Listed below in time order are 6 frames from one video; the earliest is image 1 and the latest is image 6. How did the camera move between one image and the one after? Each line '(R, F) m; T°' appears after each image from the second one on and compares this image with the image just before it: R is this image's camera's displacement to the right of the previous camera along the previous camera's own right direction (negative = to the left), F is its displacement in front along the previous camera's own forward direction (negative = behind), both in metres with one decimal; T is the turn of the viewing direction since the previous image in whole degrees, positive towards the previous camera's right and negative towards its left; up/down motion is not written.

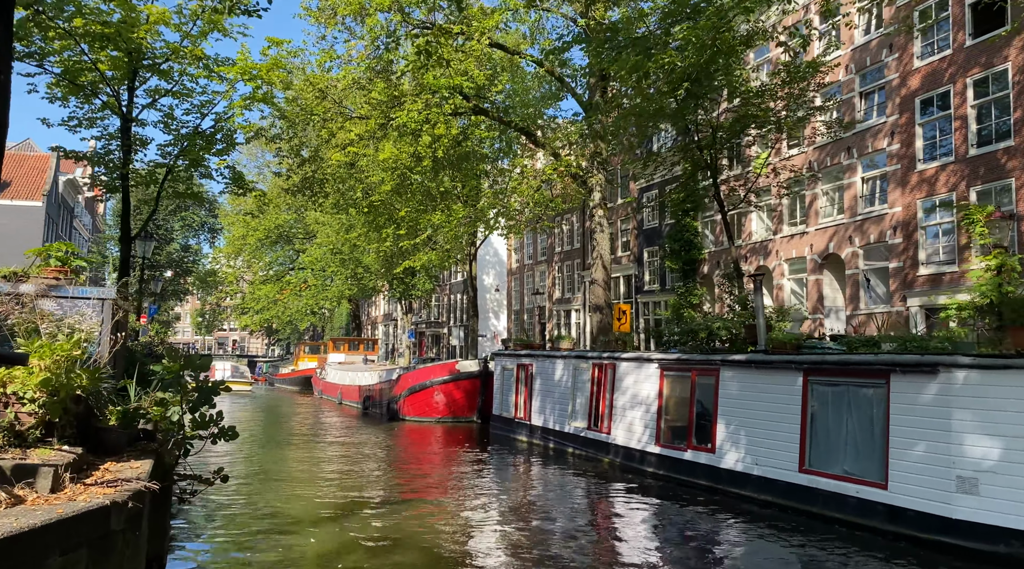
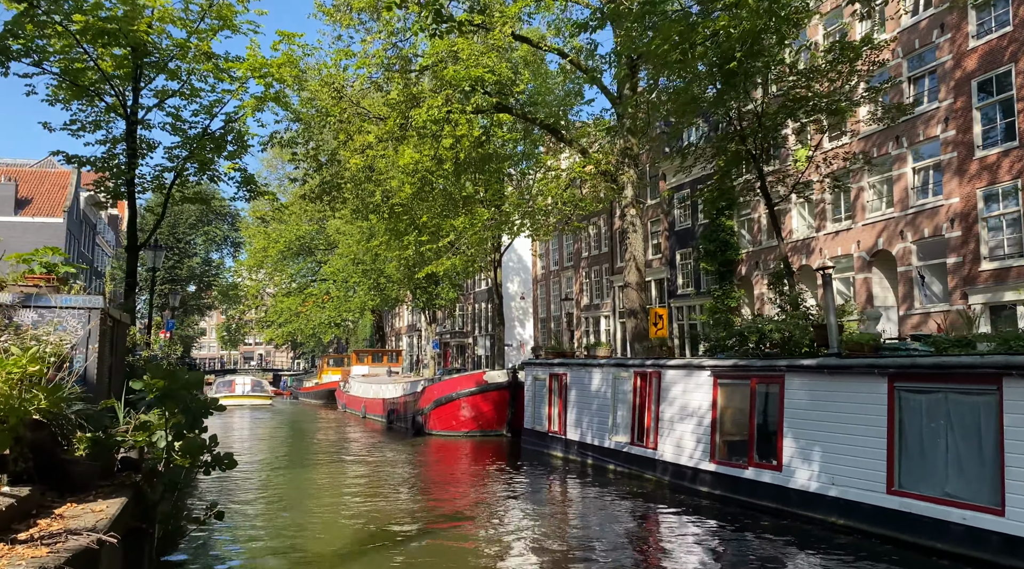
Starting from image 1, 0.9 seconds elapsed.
(-0.1, +1.1) m; -2°
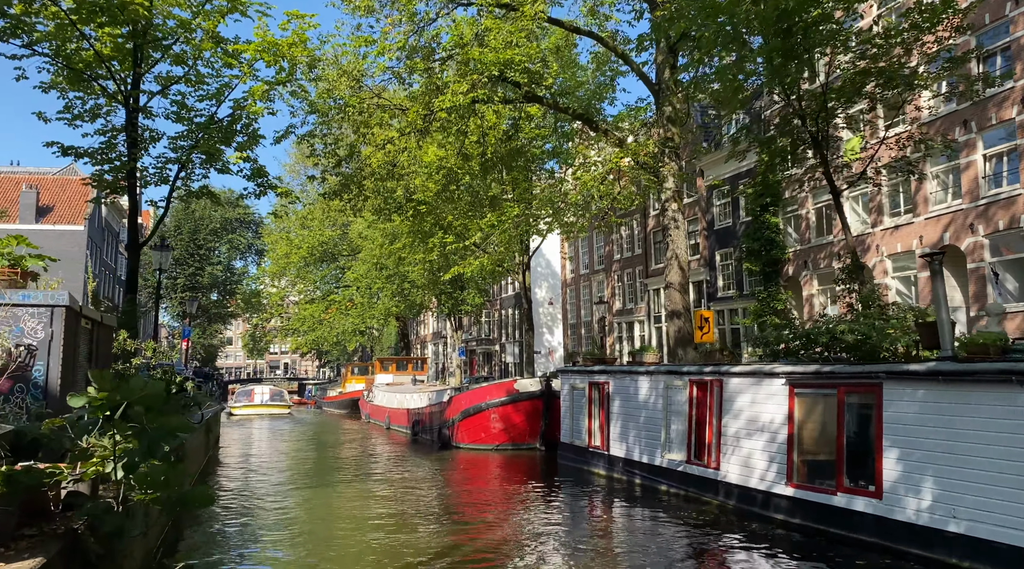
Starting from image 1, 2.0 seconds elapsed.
(-0.2, +1.4) m; -2°
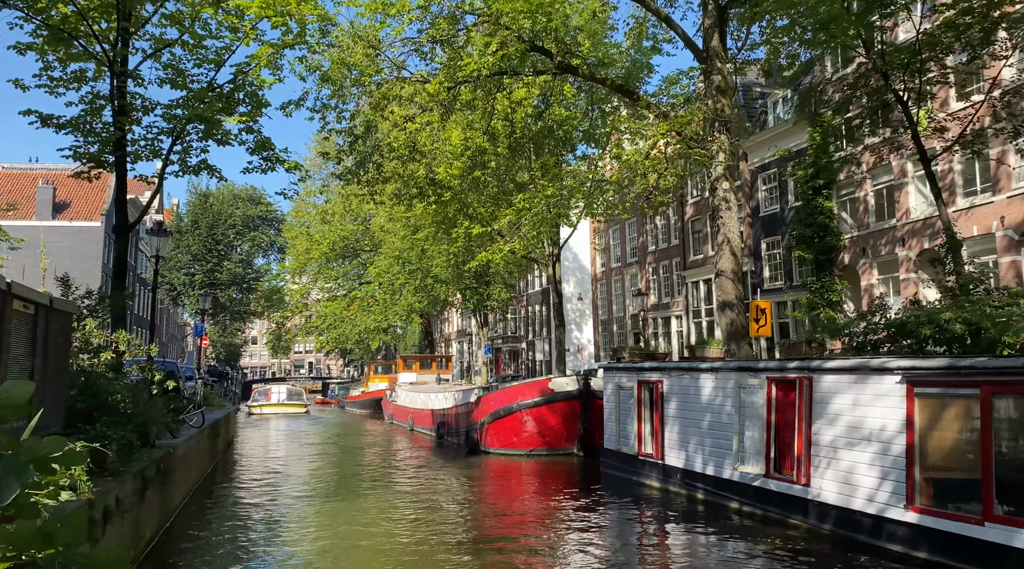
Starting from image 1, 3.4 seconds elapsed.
(-0.2, +1.6) m; -2°
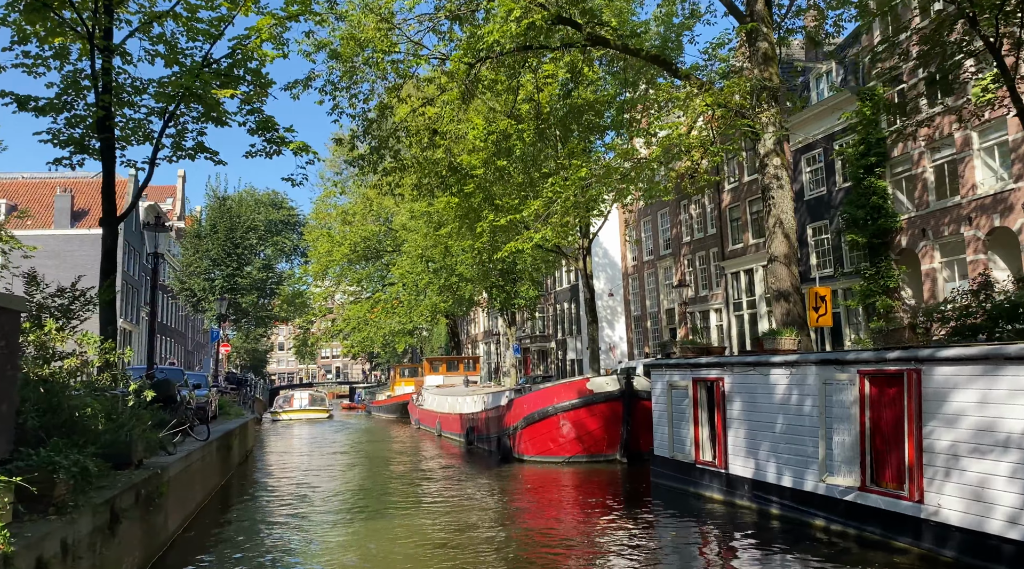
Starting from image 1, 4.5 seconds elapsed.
(-0.1, +1.3) m; -2°
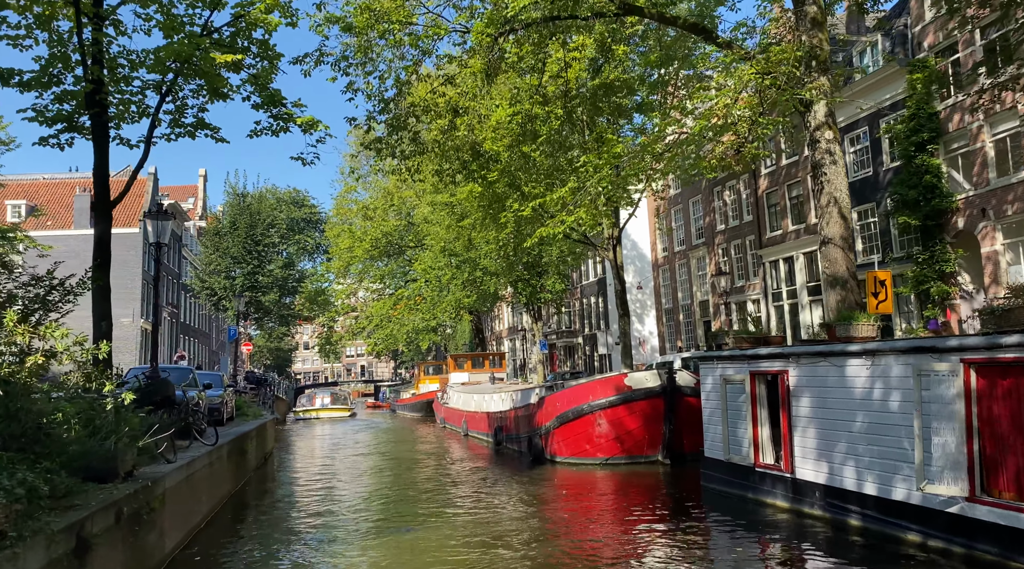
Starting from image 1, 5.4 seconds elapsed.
(-0.1, +1.1) m; -2°
